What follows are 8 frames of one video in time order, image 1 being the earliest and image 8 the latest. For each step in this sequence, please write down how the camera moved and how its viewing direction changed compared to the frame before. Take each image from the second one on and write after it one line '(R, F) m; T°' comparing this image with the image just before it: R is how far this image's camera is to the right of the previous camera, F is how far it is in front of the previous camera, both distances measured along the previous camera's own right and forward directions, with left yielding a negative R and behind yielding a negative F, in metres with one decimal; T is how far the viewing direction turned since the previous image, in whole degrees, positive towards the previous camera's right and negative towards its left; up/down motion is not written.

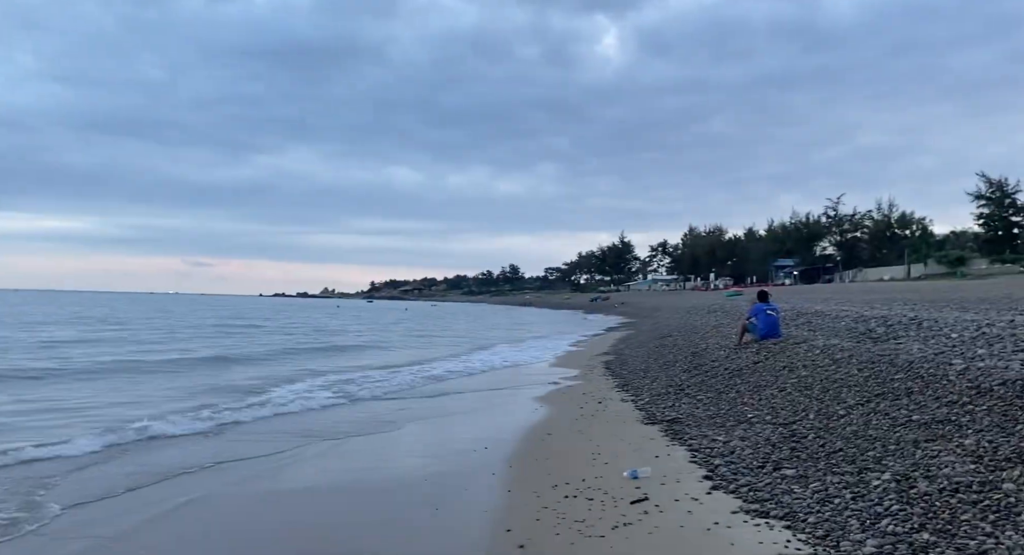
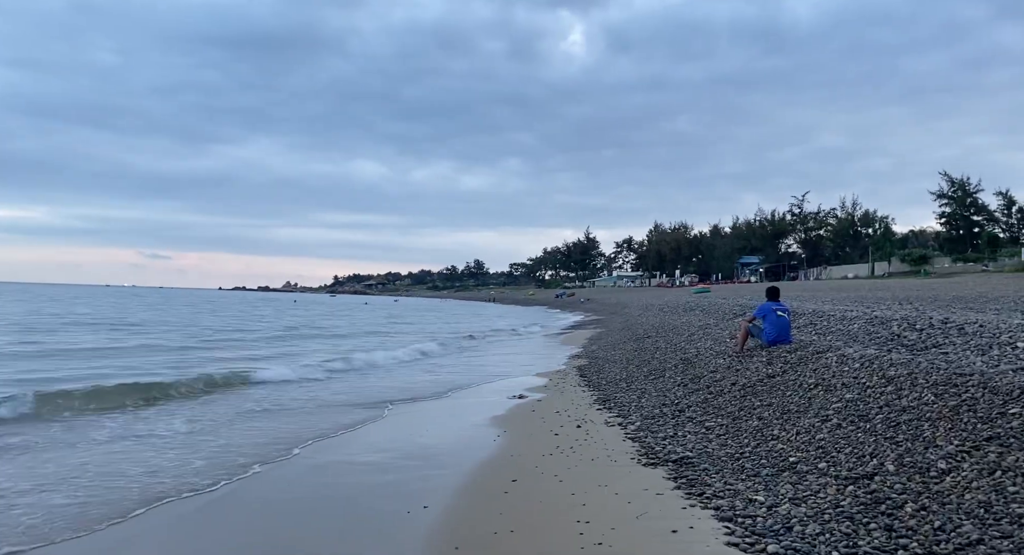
(+0.1, +1.3) m; +3°
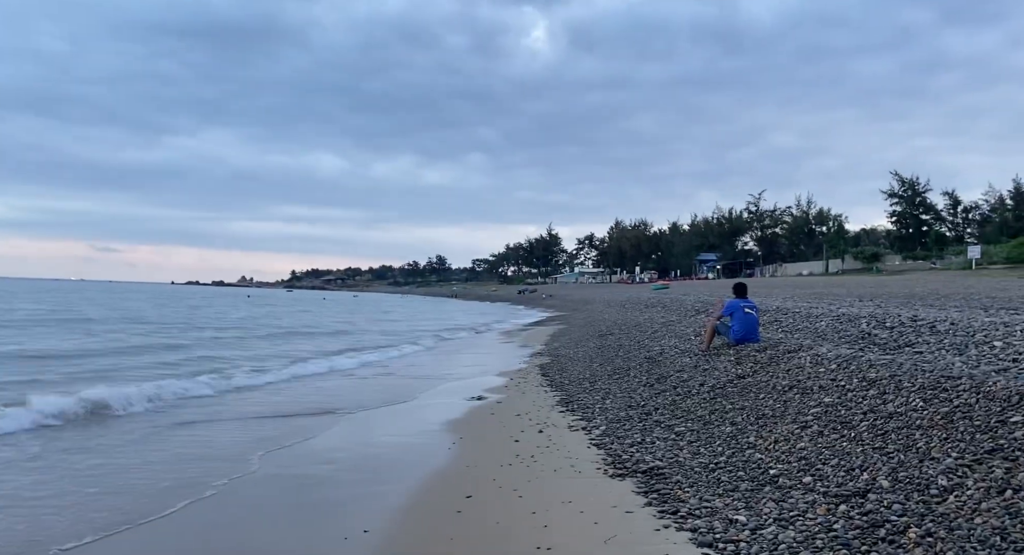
(0.0, +0.4) m; +3°
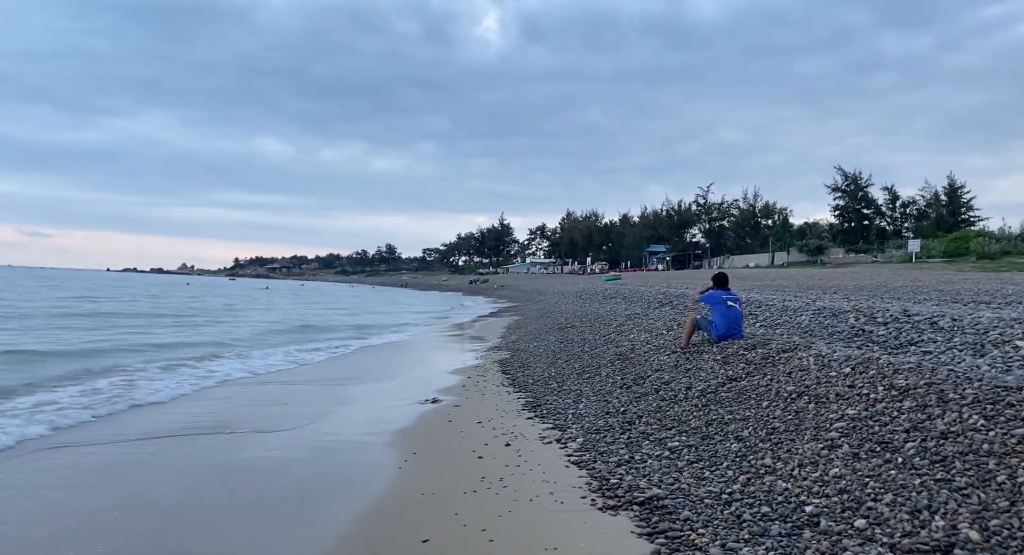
(-0.1, +0.7) m; +4°
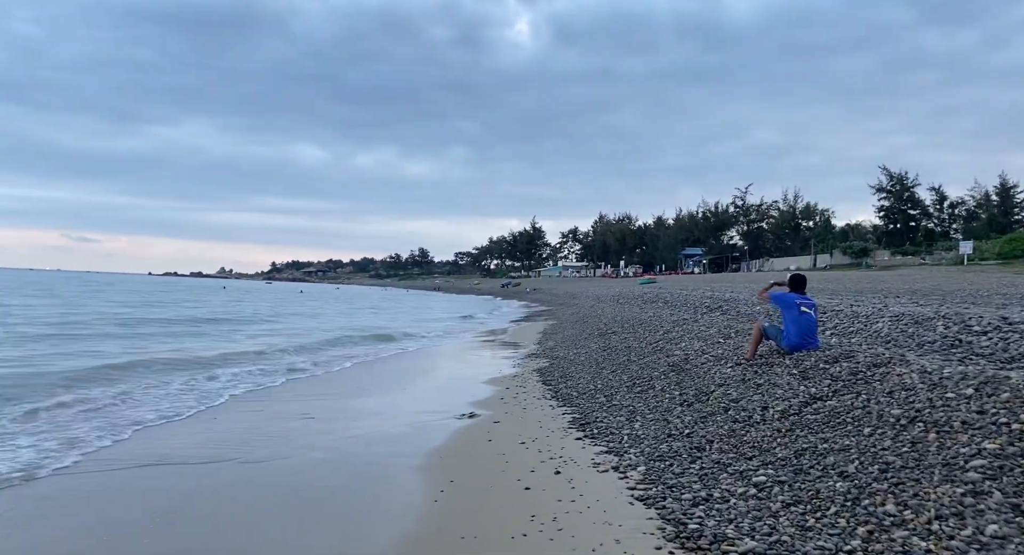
(-0.1, +0.5) m; -3°
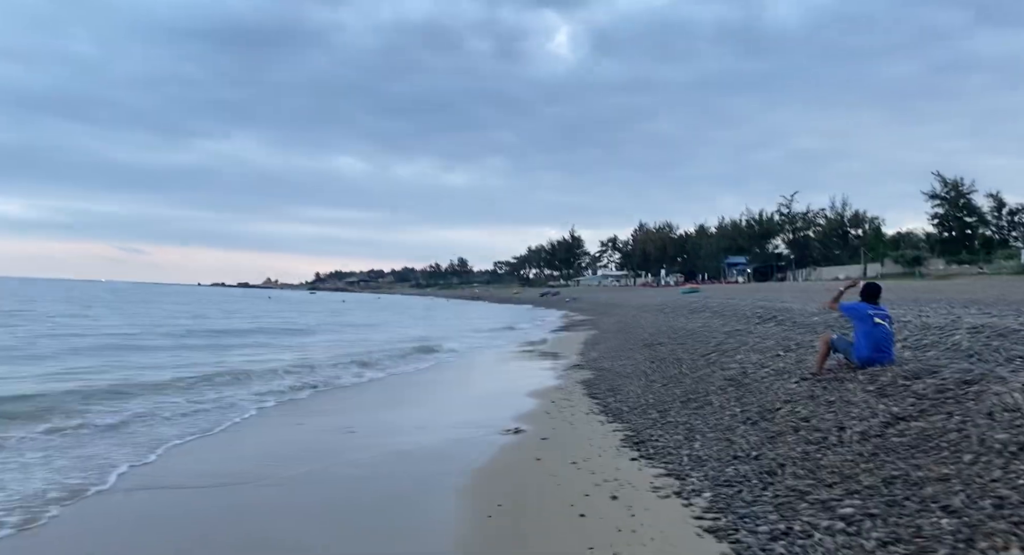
(-0.1, +0.2) m; -3°
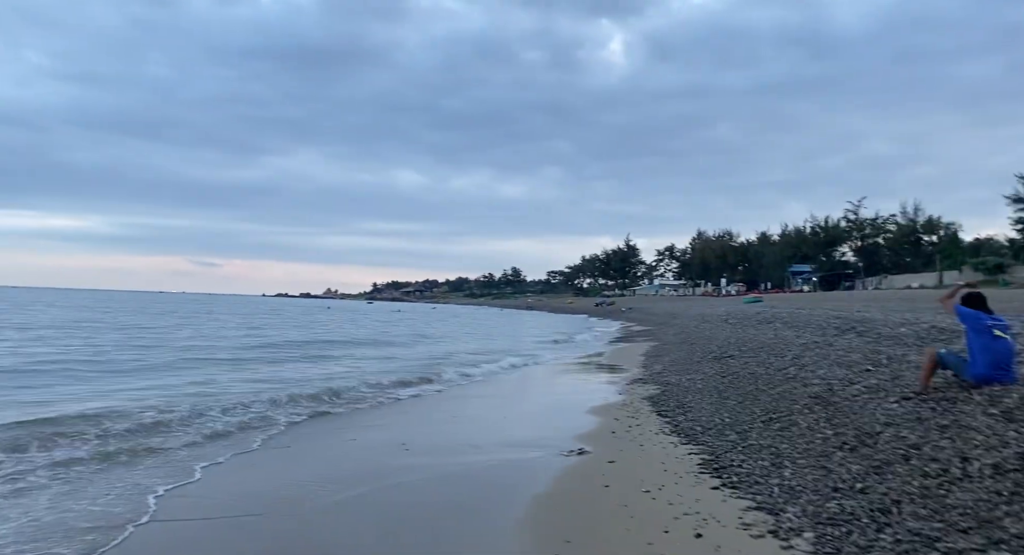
(-0.1, +0.3) m; -5°
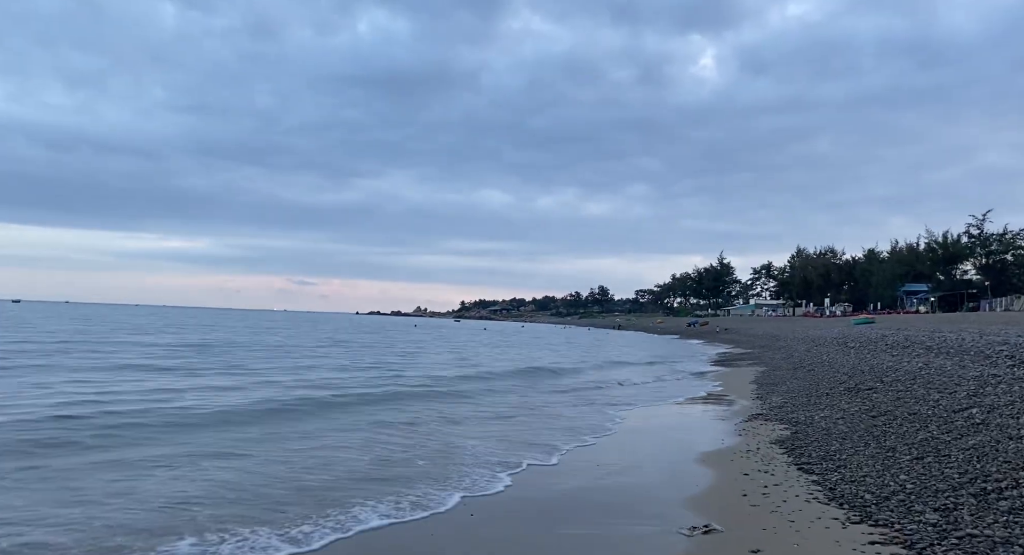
(-0.1, +1.2) m; -7°
